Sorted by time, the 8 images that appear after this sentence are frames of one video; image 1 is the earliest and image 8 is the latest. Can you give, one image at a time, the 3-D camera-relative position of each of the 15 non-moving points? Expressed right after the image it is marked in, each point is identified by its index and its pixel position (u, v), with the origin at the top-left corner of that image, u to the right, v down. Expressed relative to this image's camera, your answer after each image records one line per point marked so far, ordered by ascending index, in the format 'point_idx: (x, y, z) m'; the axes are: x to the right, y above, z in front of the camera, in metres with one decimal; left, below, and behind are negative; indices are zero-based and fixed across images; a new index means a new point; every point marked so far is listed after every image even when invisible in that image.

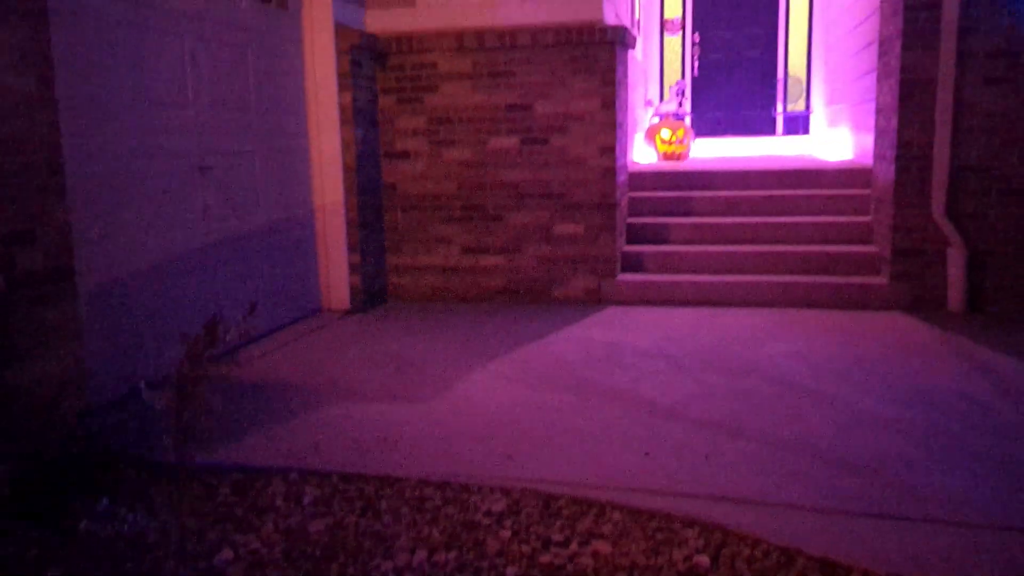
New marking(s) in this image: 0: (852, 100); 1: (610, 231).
0: (+3.2, +1.7, +7.1) m
1: (+0.7, +0.4, +5.3) m
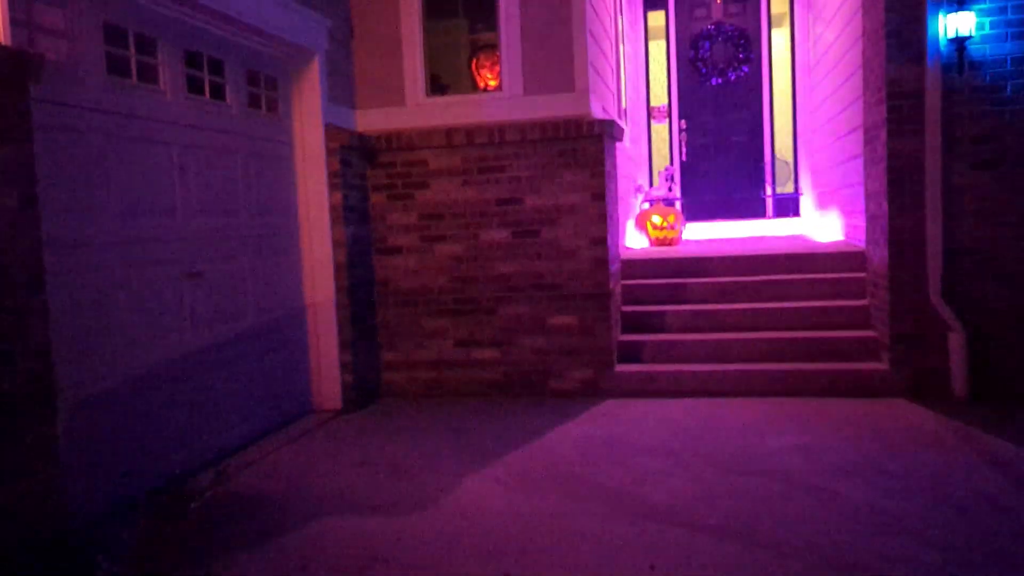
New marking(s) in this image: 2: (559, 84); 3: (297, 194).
0: (+3.1, +1.0, +7.2) m
1: (+0.6, -0.2, +5.2) m
2: (+0.3, +1.4, +5.1) m
3: (-1.4, +0.6, +4.9) m
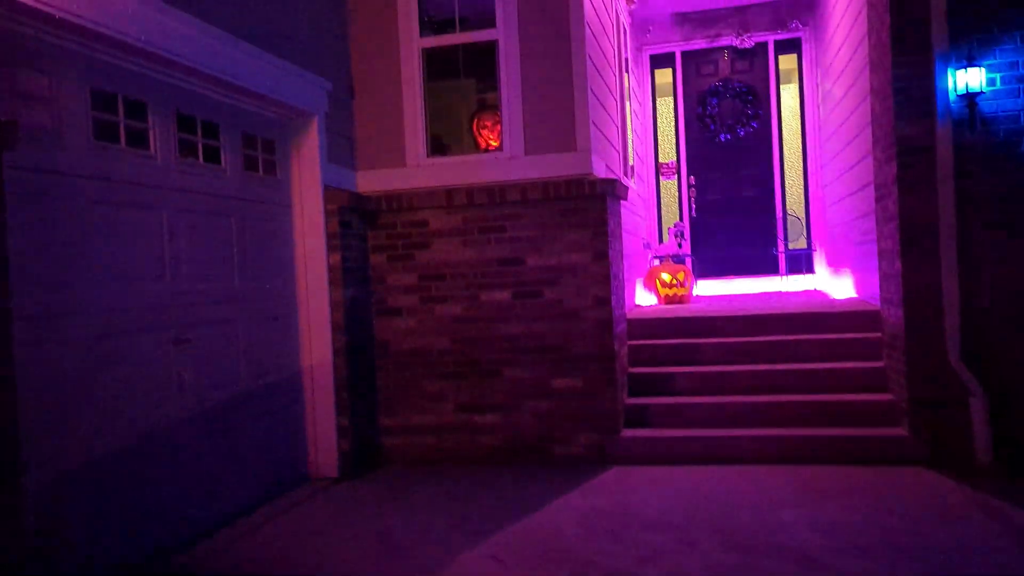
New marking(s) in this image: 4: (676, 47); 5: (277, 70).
0: (+3.1, +0.5, +7.0) m
1: (+0.6, -0.6, +5.0) m
2: (+0.3, +1.0, +5.1) m
3: (-1.4, +0.2, +4.8) m
4: (+2.0, +2.9, +9.2) m
5: (-1.4, +1.3, +4.4) m
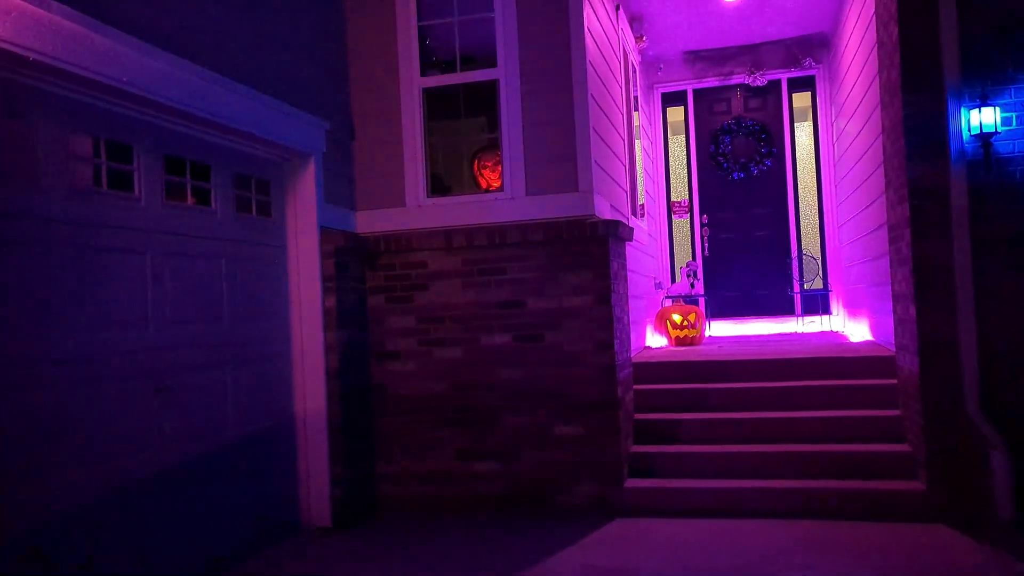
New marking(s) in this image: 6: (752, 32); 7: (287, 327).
0: (+3.2, +0.1, +6.8) m
1: (+0.6, -0.9, +4.9) m
2: (+0.3, +0.7, +5.0) m
3: (-1.4, -0.1, +4.8) m
4: (+2.1, +2.4, +9.1) m
5: (-1.4, +1.0, +4.4) m
6: (+2.6, +2.8, +8.3) m
7: (-1.4, -0.2, +4.7) m
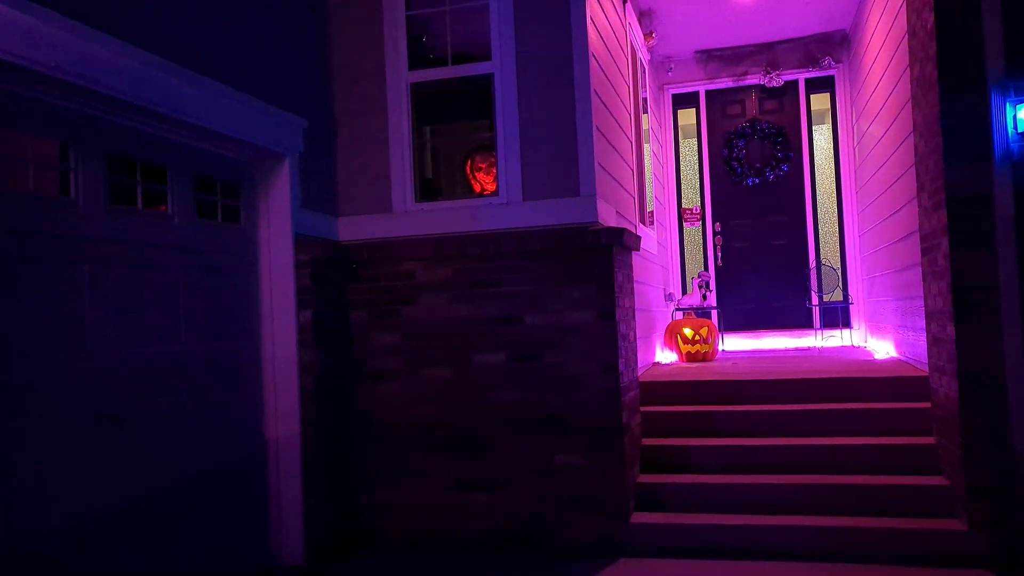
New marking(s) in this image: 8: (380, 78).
0: (+3.2, 0.0, +6.3) m
1: (+0.6, -1.0, +4.4) m
2: (+0.3, +0.6, +4.5) m
3: (-1.4, -0.1, +4.3) m
4: (+2.1, +2.3, +8.6) m
5: (-1.4, +0.9, +4.0) m
6: (+2.6, +2.7, +7.9) m
7: (-1.4, -0.3, +4.3) m
8: (-0.8, +1.3, +4.8) m
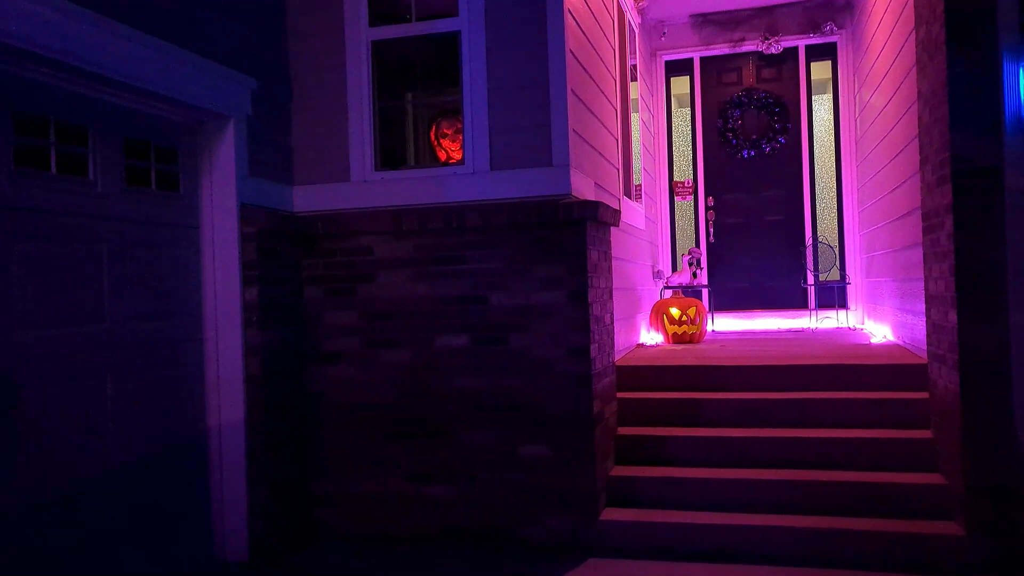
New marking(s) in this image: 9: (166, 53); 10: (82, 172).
0: (+3.0, +0.1, +6.0) m
1: (+0.4, -0.9, +4.1) m
2: (+0.1, +0.7, +4.2) m
3: (-1.6, 0.0, +4.0) m
4: (+2.0, +2.5, +8.2) m
5: (-1.6, +1.1, +3.6) m
6: (+2.5, +2.9, +7.4) m
7: (-1.6, -0.2, +4.0) m
8: (-1.0, +1.5, +4.4) m
9: (-1.6, +1.1, +3.6) m
10: (-1.9, +0.5, +3.4) m
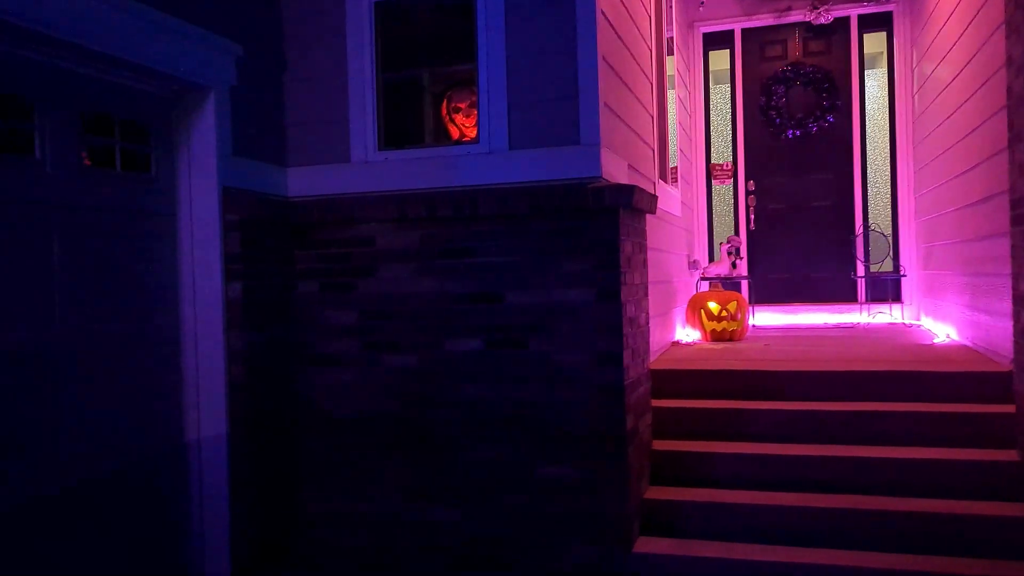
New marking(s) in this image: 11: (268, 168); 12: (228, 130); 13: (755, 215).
0: (+3.1, +0.2, +5.3) m
1: (+0.5, -0.9, +3.6) m
2: (+0.2, +0.7, +3.6) m
3: (-1.5, 0.0, +3.5) m
4: (+2.2, +2.6, +7.6) m
5: (-1.5, +1.1, +3.1) m
6: (+2.7, +2.9, +6.7) m
7: (-1.5, -0.2, +3.5) m
8: (-0.9, +1.5, +3.9) m
9: (-1.5, +1.1, +3.1) m
10: (-1.8, +0.5, +2.9) m
11: (-1.2, +0.6, +3.8) m
12: (-1.3, +0.7, +3.6) m
13: (+2.4, +0.7, +7.6) m
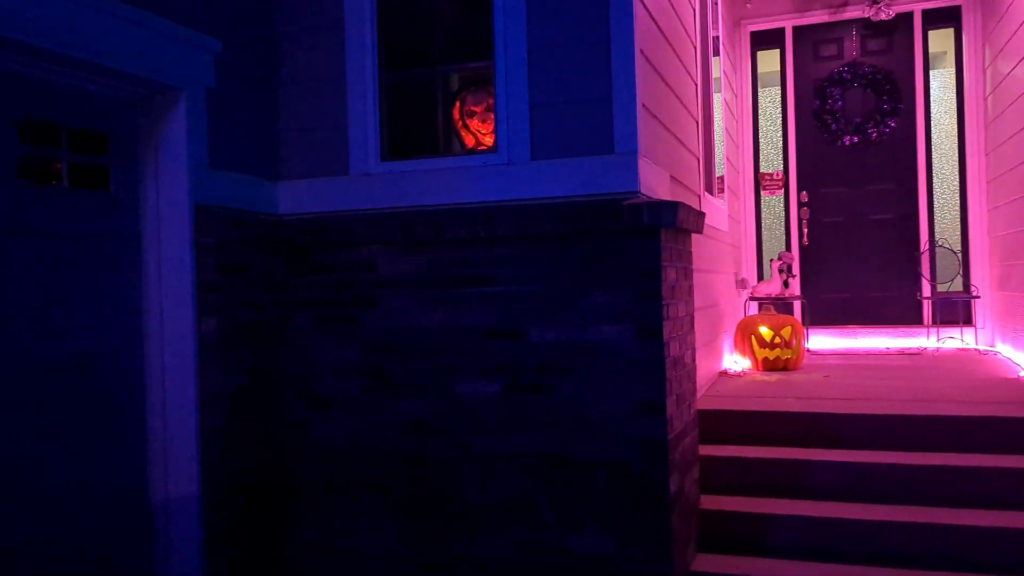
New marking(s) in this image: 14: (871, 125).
0: (+3.3, 0.0, +4.6) m
1: (+0.6, -1.0, +3.0) m
2: (+0.3, +0.6, +3.1) m
3: (-1.4, -0.1, +3.0) m
4: (+2.5, +2.4, +6.9) m
5: (-1.4, +0.9, +2.6) m
6: (+2.9, +2.8, +6.1) m
7: (-1.4, -0.3, +3.0) m
8: (-0.8, +1.4, +3.4) m
9: (-1.5, +1.0, +2.6) m
10: (-1.8, +0.4, +2.4) m
11: (-1.1, +0.5, +3.3) m
12: (-1.2, +0.6, +3.1) m
13: (+2.7, +0.5, +7.0) m
14: (+3.2, +1.4, +6.7) m
